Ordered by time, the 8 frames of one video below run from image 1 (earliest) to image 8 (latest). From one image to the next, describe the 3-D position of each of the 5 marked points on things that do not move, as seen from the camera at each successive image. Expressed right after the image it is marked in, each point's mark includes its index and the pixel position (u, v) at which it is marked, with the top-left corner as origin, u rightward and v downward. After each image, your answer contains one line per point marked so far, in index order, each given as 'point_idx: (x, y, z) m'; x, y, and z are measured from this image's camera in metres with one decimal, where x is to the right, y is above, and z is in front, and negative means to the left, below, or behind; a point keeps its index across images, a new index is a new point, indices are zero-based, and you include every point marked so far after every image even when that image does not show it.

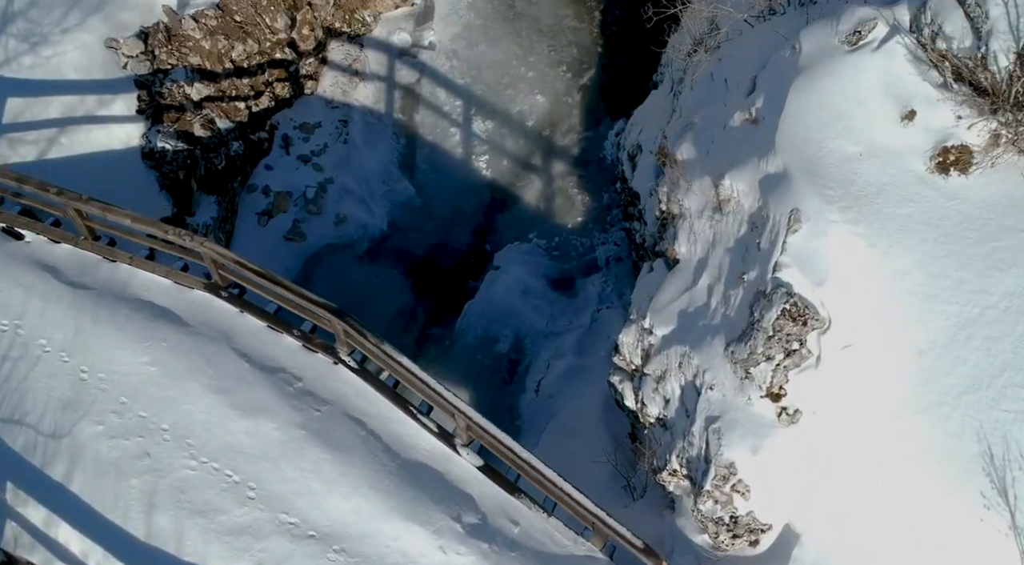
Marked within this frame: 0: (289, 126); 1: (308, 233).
0: (-3.0, +2.1, +11.5) m
1: (-2.6, +0.6, +11.0) m
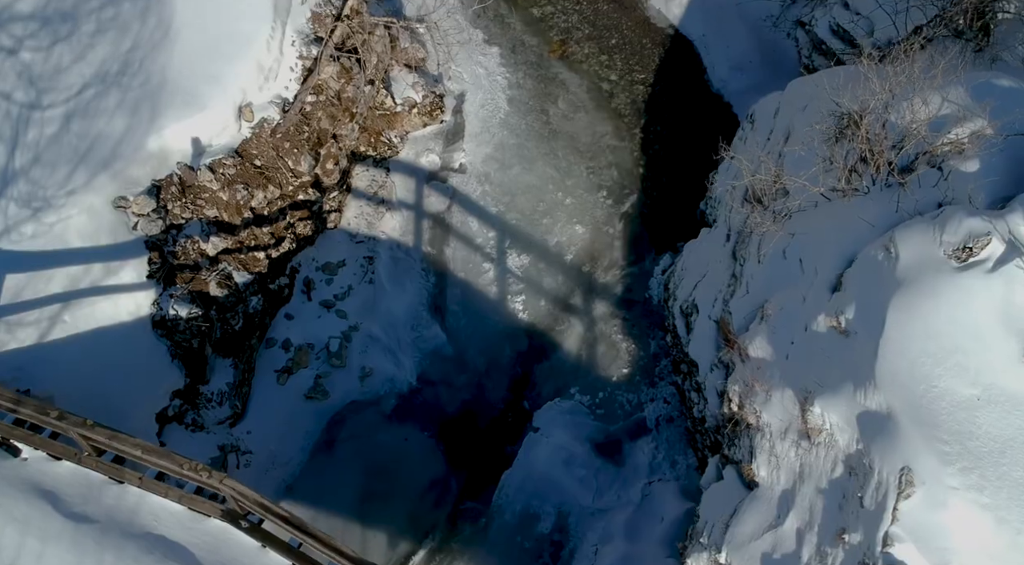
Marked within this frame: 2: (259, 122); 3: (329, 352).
0: (-2.5, +0.2, +10.7) m
1: (-2.1, -1.3, +10.1) m
2: (-3.0, +1.8, +10.1) m
3: (-2.2, -0.8, +10.2) m
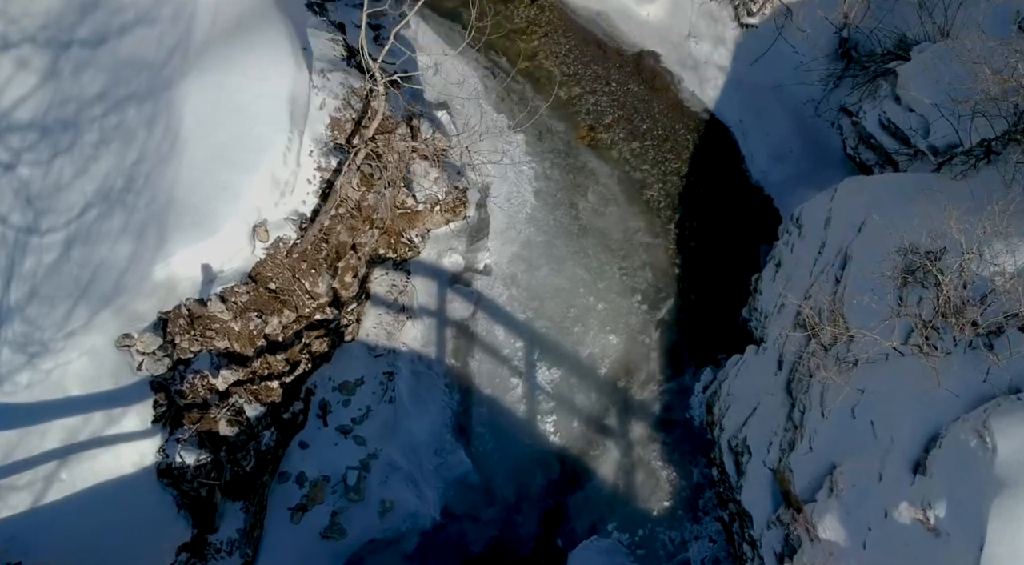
0: (-2.1, -1.2, +9.9) m
1: (-1.8, -2.7, +9.3) m
2: (-2.6, +0.4, +9.4) m
3: (-1.8, -2.2, +9.5) m
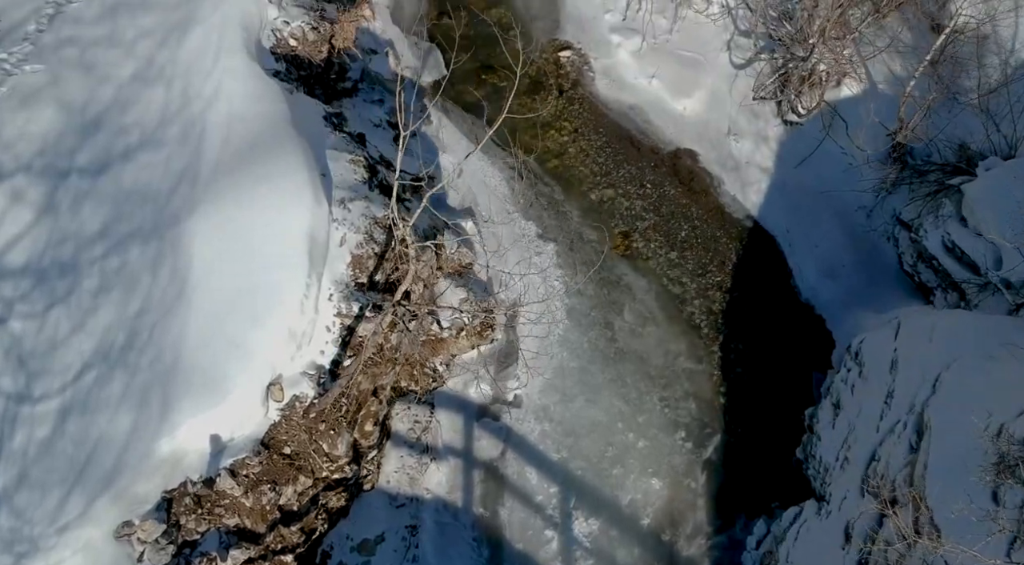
0: (-1.8, -2.8, +9.1) m
1: (-1.4, -4.3, +8.4) m
2: (-2.2, -1.2, +8.6) m
3: (-1.4, -3.8, +8.6) m
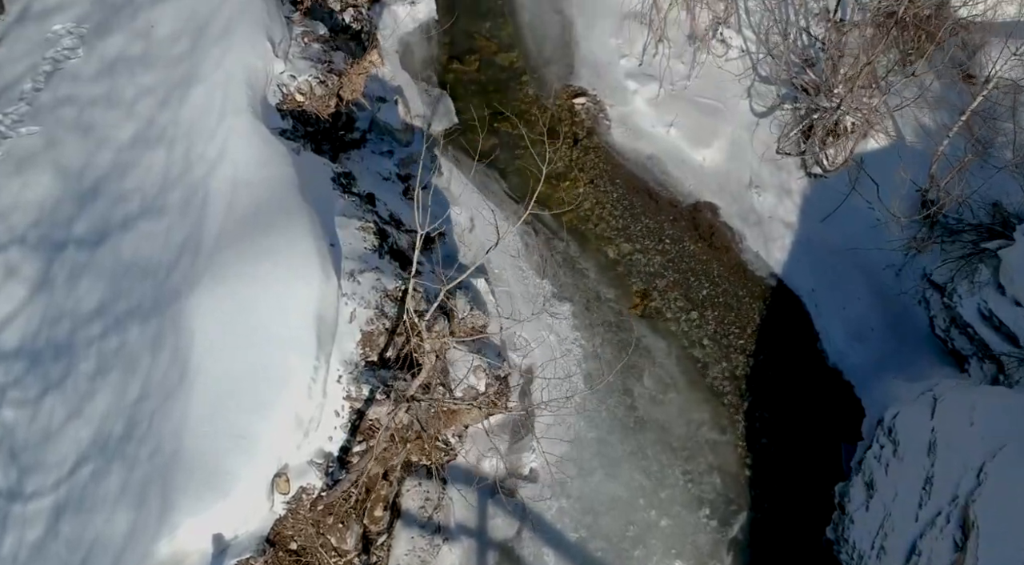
0: (-1.6, -3.6, +8.6) m
1: (-1.2, -5.0, +8.0) m
2: (-2.1, -2.0, +8.1) m
3: (-1.3, -4.6, +8.1) m
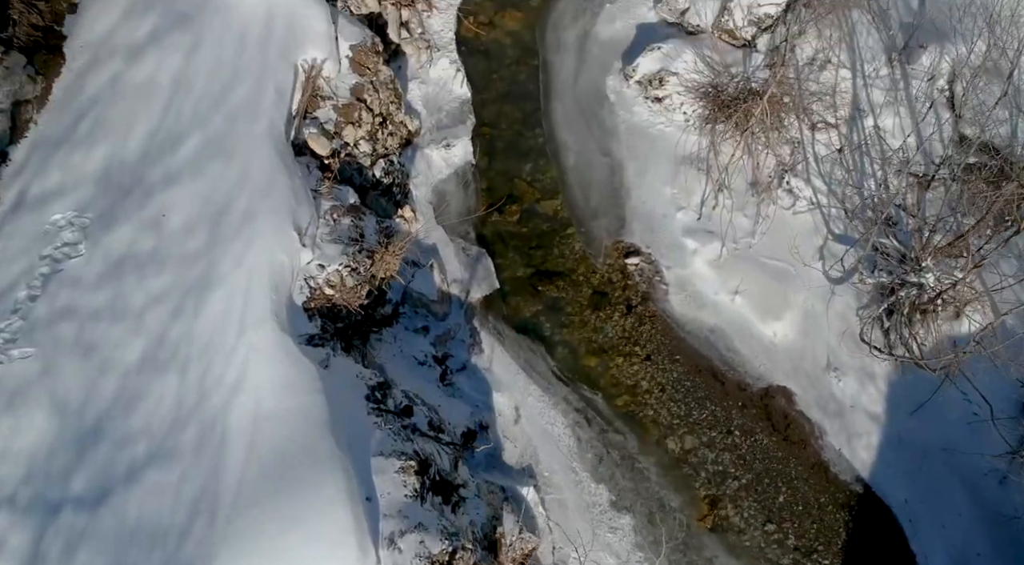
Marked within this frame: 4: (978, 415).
0: (-1.0, -6.0, +7.2) m
1: (-0.7, -7.4, +6.6) m
2: (-1.5, -4.3, +6.8) m
3: (-0.7, -7.0, +6.7) m
4: (+5.6, -1.6, +10.2) m
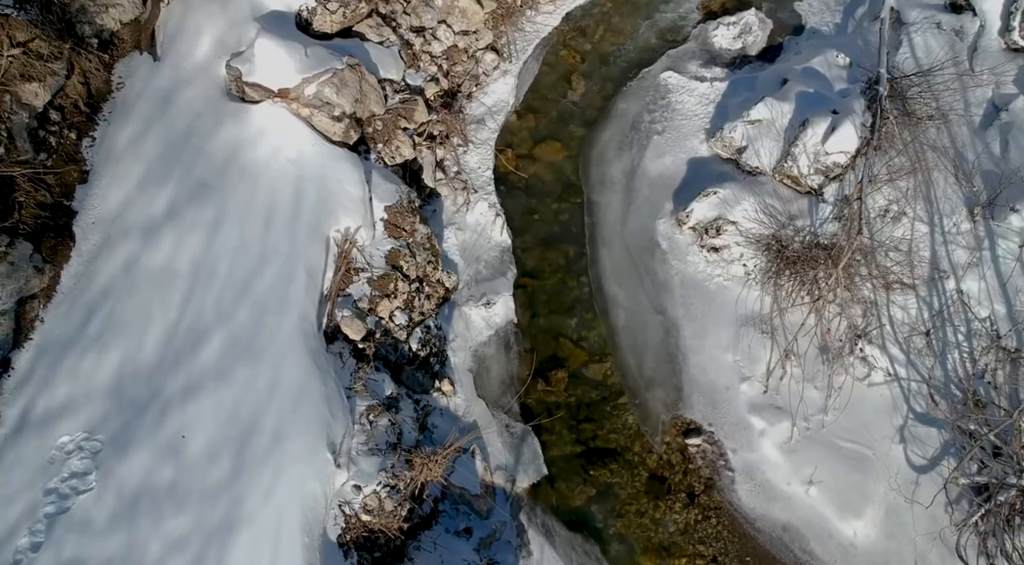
0: (-0.4, -8.2, +6.1) m
1: (-0.1, -9.6, +5.4) m
2: (-0.9, -6.5, +5.7) m
3: (-0.1, -9.1, +5.5) m
4: (+6.2, -3.8, +9.1) m
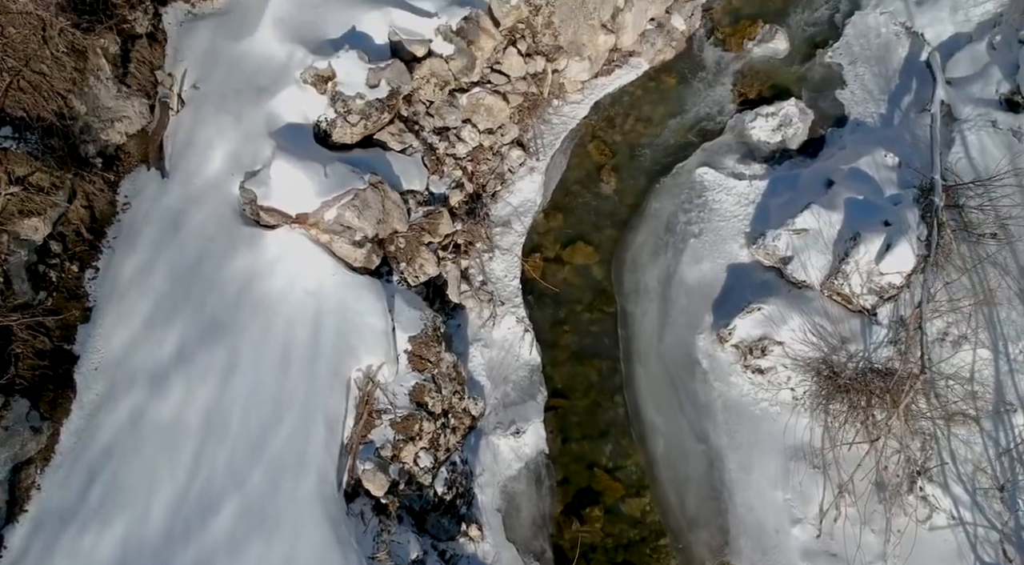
0: (-0.1, -9.7, +5.2) m
1: (+0.2, -11.1, +4.4) m
2: (-0.6, -8.0, +4.8) m
3: (+0.2, -10.7, +4.6) m
4: (+6.5, -5.4, +8.2) m
